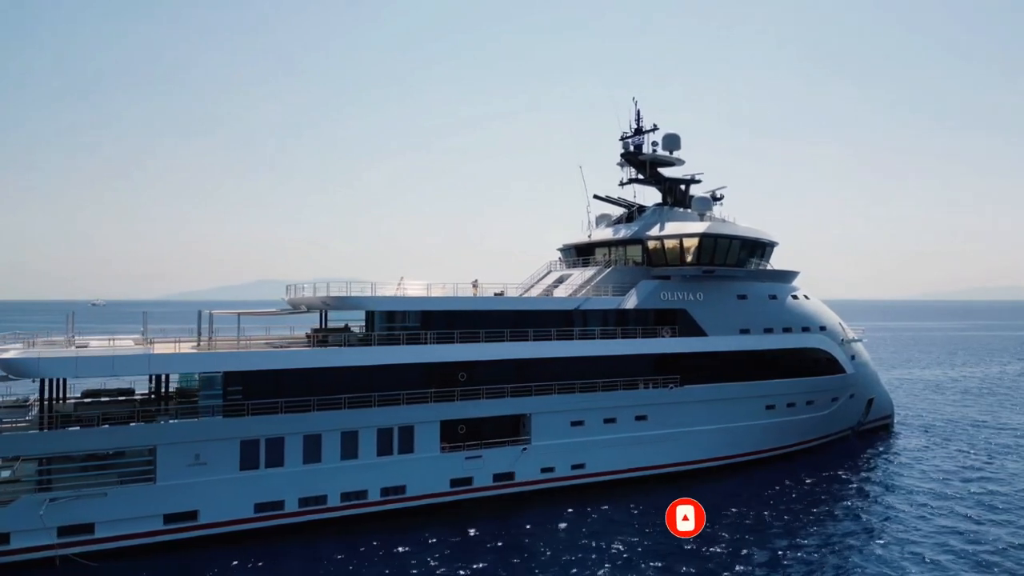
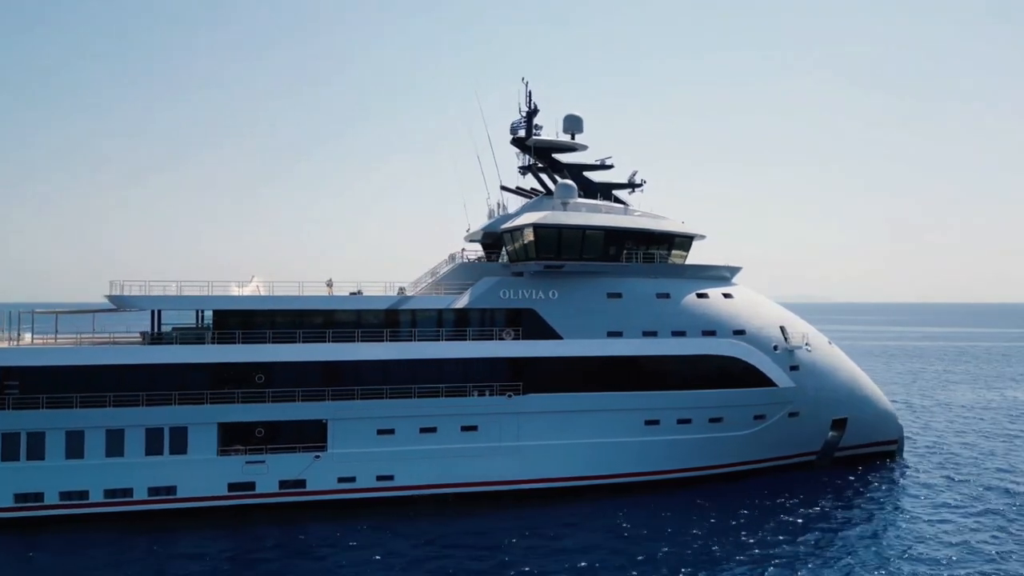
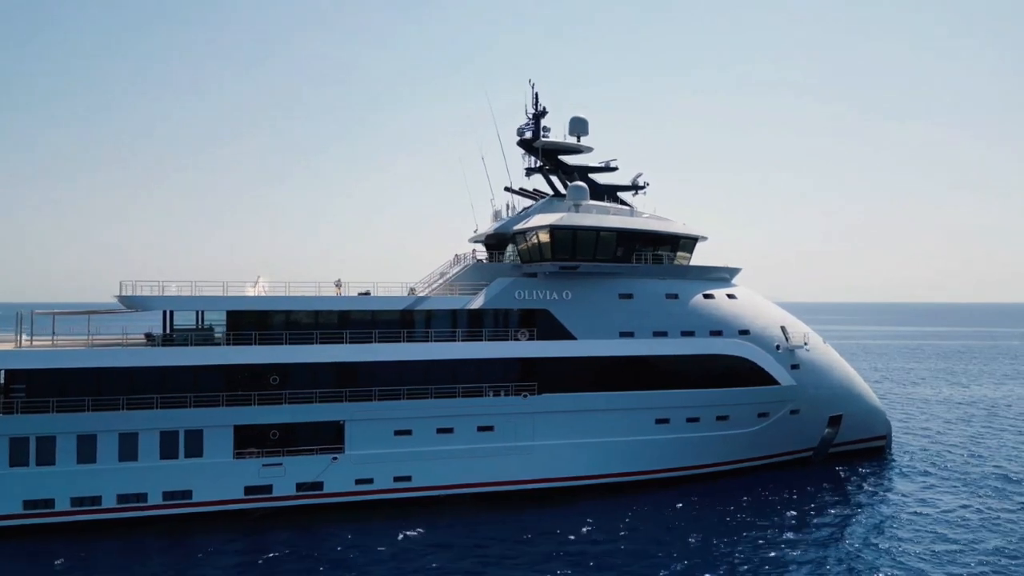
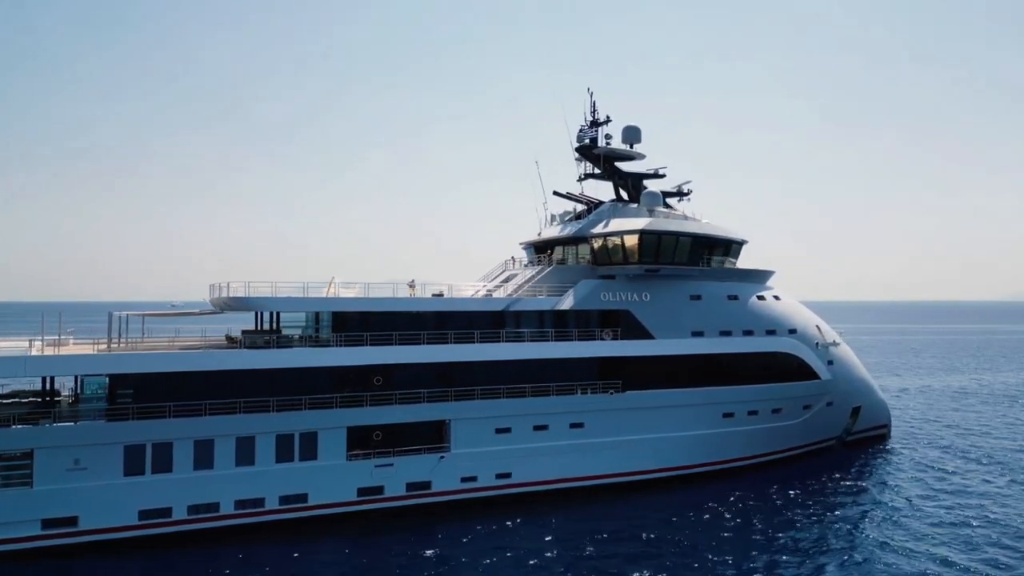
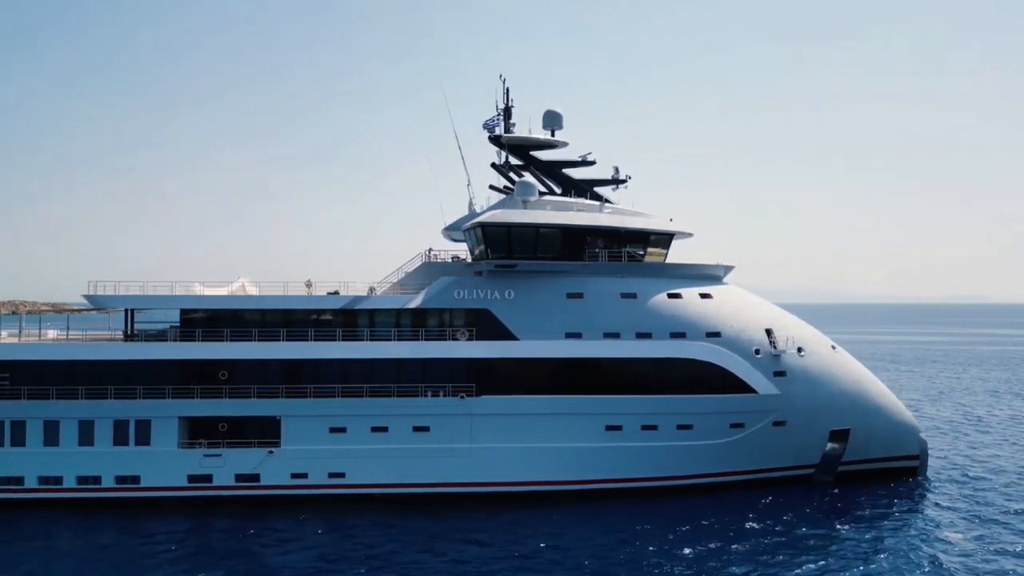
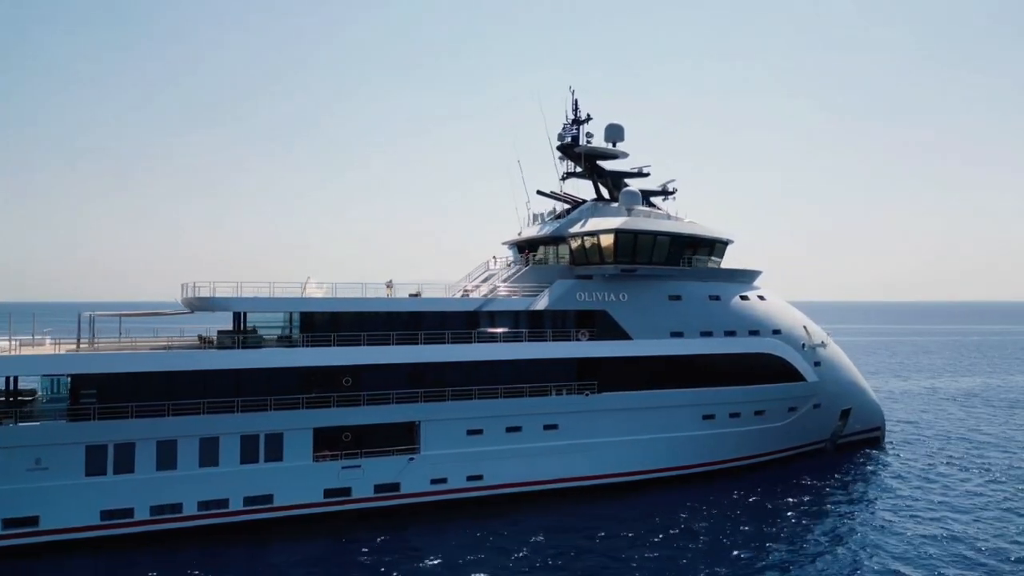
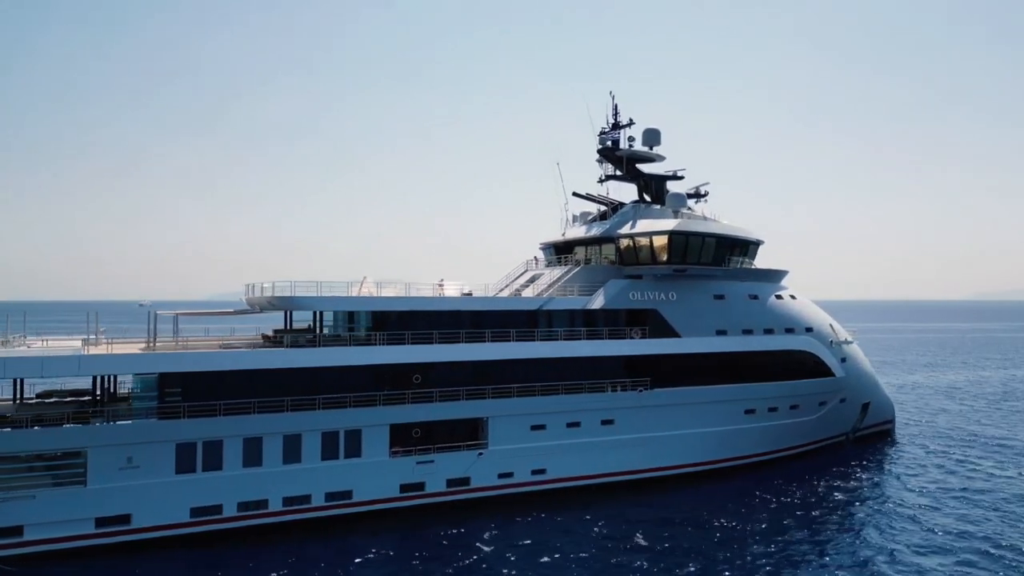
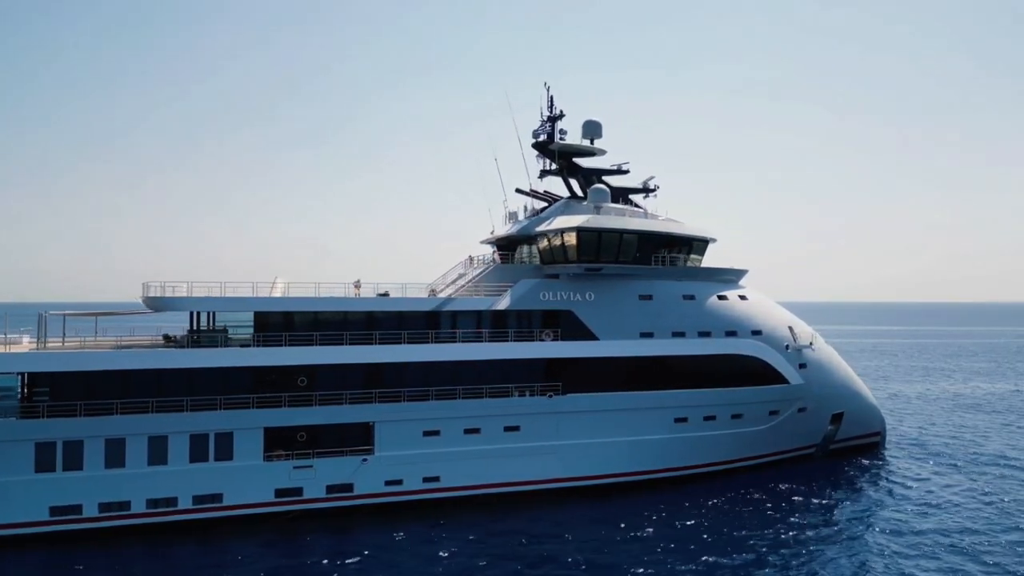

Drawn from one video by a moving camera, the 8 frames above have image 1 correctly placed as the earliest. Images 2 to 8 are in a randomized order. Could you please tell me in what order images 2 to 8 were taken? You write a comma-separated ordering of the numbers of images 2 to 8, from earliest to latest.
7, 4, 6, 8, 3, 2, 5
